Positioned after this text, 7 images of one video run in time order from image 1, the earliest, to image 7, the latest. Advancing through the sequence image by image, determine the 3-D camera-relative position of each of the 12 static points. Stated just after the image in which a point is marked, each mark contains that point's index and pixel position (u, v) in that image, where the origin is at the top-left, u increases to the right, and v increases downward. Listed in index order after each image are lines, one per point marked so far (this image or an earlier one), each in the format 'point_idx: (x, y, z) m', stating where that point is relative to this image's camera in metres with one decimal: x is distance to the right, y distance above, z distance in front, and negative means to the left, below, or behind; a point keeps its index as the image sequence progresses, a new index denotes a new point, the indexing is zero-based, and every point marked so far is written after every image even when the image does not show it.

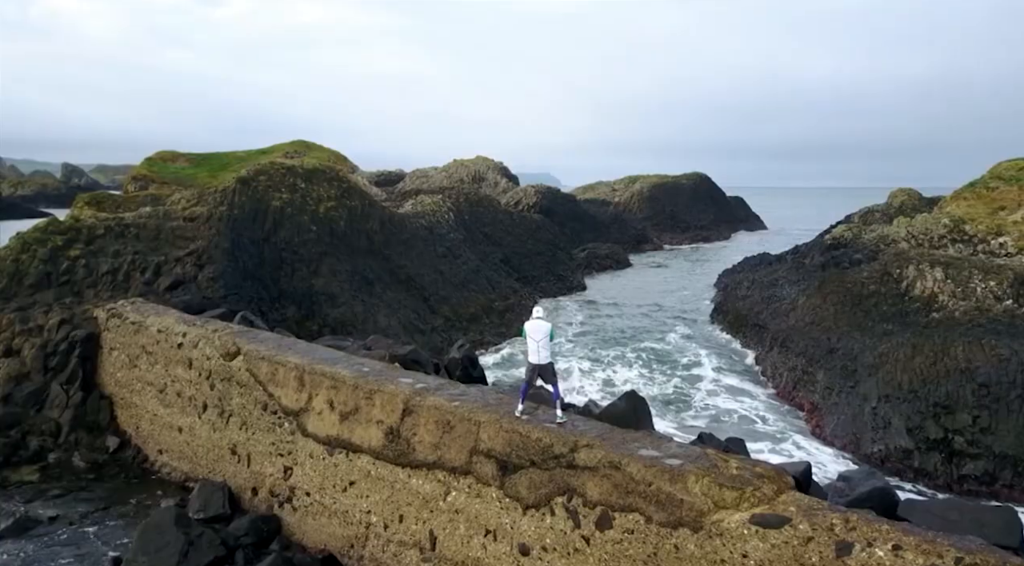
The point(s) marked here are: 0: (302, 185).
0: (-4.1, +1.9, +14.7) m
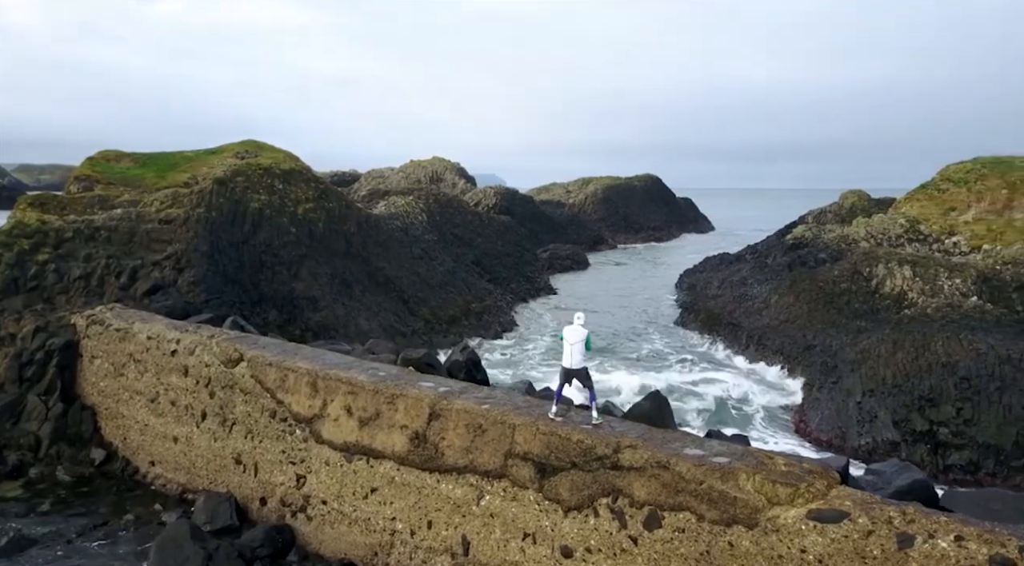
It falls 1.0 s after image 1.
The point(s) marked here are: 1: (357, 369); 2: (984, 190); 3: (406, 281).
0: (-4.5, +1.9, +14.3) m
1: (-1.6, -0.9, +7.4) m
2: (+12.6, +2.5, +19.8) m
3: (-2.2, 0.0, +15.7) m
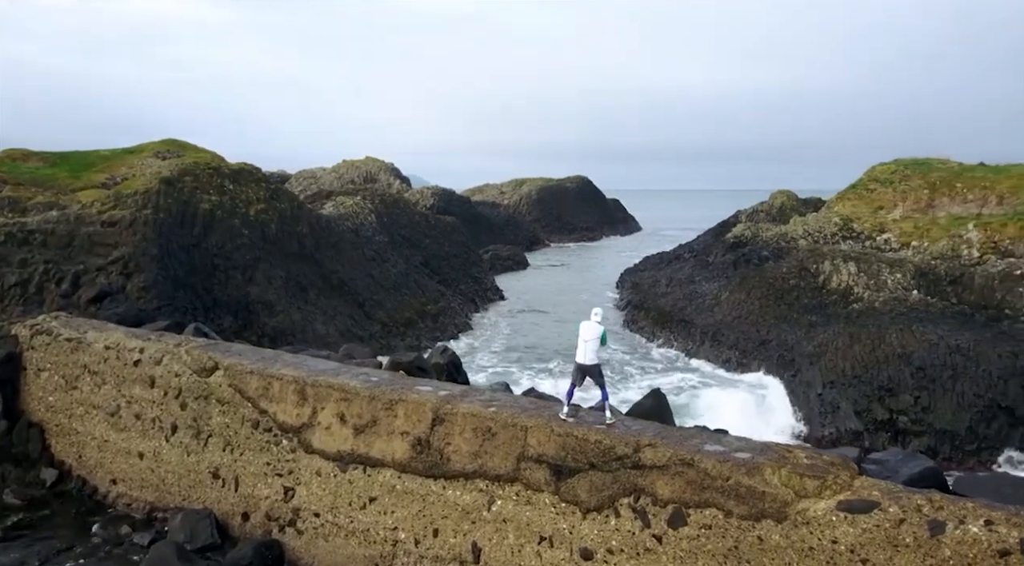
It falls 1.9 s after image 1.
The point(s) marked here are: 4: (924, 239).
0: (-5.3, +1.8, +13.7) m
1: (-1.6, -0.9, +7.1) m
2: (+11.2, +2.6, +20.9) m
3: (-3.1, 0.0, +15.3) m
4: (+9.5, +1.0, +17.0) m
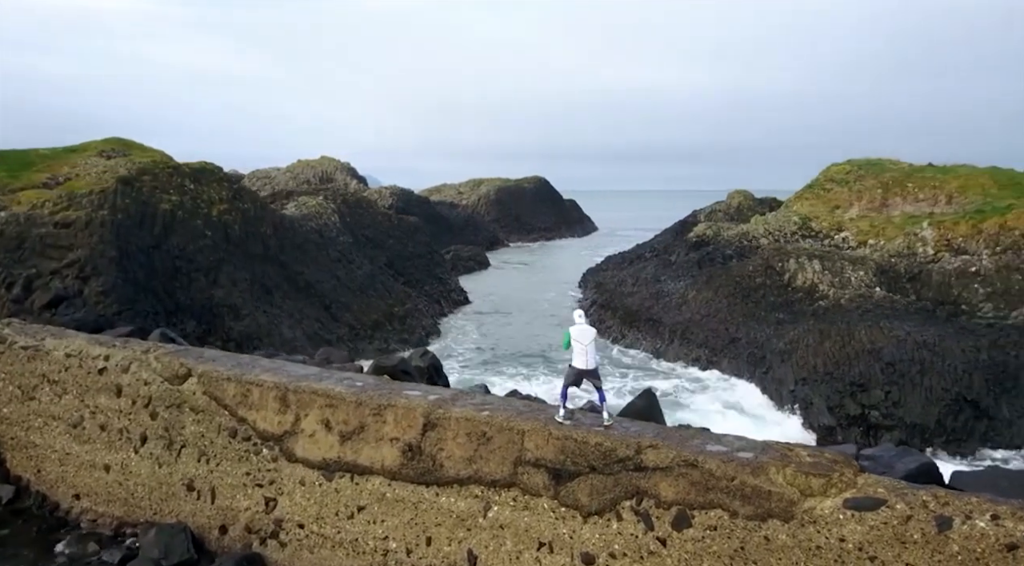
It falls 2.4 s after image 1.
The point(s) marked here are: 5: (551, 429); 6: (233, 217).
0: (-5.8, +1.7, +13.2) m
1: (-1.7, -0.9, +6.9) m
2: (+10.2, +2.7, +21.4) m
3: (-3.7, -0.1, +14.9) m
4: (+8.7, +1.1, +17.5) m
5: (+0.3, -1.1, +5.7) m
6: (-5.1, +1.2, +13.5) m
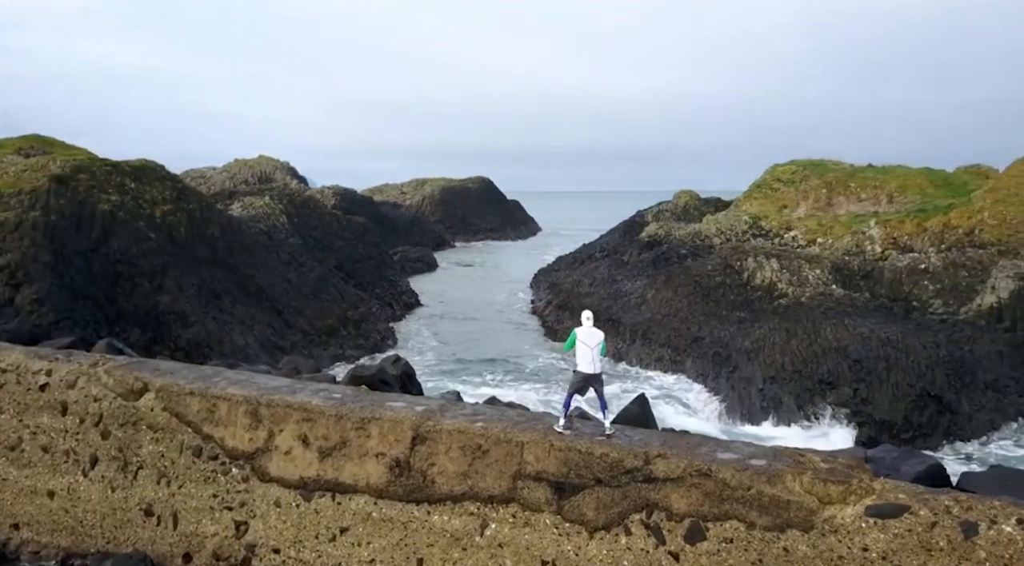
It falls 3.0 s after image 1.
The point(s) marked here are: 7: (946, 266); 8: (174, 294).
0: (-6.4, +1.7, +12.4) m
1: (-1.8, -0.9, +6.4) m
2: (+8.8, +2.8, +21.9) m
3: (-4.5, -0.1, +14.3) m
4: (+7.7, +1.1, +17.8) m
5: (+0.3, -1.2, +5.4) m
6: (-5.8, +1.1, +12.7) m
7: (+8.3, +0.3, +14.2) m
8: (-5.3, -0.2, +11.6) m
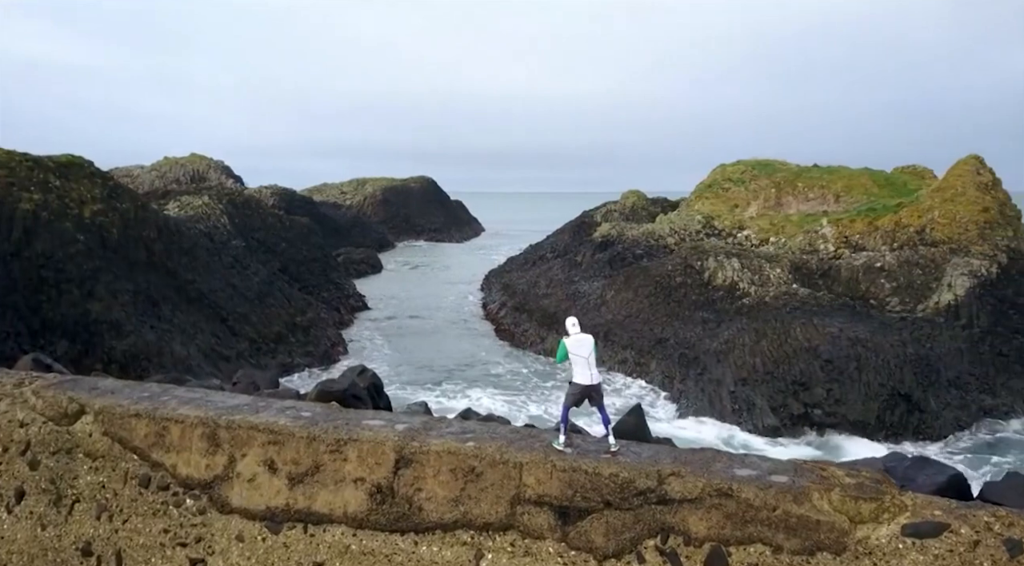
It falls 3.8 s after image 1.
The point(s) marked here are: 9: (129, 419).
0: (-7.0, +1.6, +11.3) m
1: (-1.9, -1.0, +5.7) m
2: (+7.3, +2.8, +22.0) m
3: (-5.3, -0.2, +13.3) m
4: (+6.6, +1.2, +17.9) m
5: (+0.3, -1.2, +4.9) m
6: (-6.4, +1.0, +11.7) m
7: (+7.6, +0.4, +14.3) m
8: (-5.9, -0.3, +10.6) m
9: (-3.0, -1.1, +5.7) m
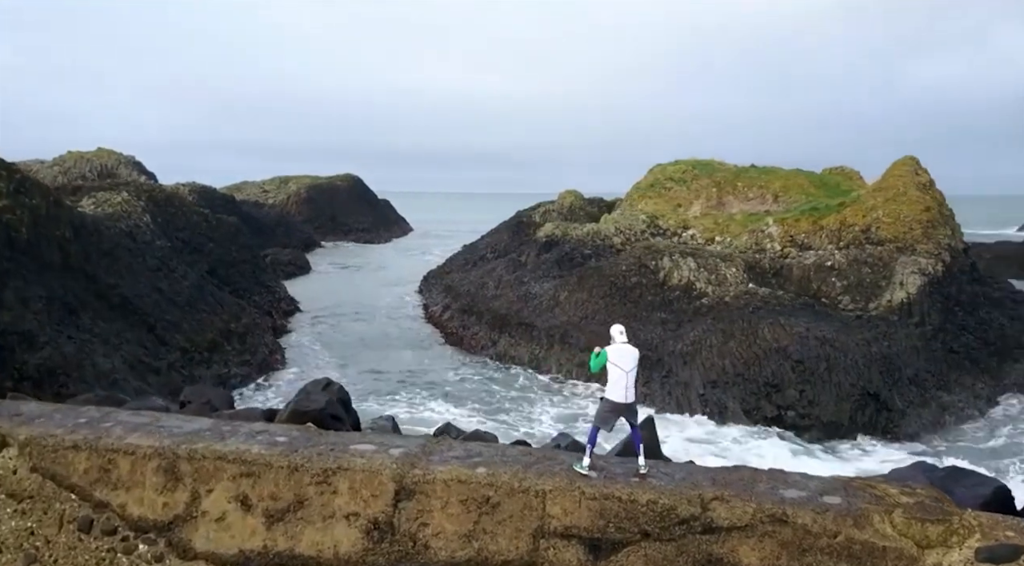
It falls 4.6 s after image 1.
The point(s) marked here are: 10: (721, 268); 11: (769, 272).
0: (-7.6, +1.5, +9.9) m
1: (-1.8, -1.0, +4.9) m
2: (+5.6, +2.8, +22.1) m
3: (-6.0, -0.3, +12.1) m
4: (+5.3, +1.2, +17.9) m
5: (+0.4, -1.2, +4.3) m
6: (-6.9, +1.0, +10.3) m
7: (+6.7, +0.4, +14.5) m
8: (-6.3, -0.3, +9.4) m
9: (-2.9, -1.1, +4.8) m
10: (+4.0, +0.3, +14.3) m
11: (+5.2, +0.2, +15.1) m
